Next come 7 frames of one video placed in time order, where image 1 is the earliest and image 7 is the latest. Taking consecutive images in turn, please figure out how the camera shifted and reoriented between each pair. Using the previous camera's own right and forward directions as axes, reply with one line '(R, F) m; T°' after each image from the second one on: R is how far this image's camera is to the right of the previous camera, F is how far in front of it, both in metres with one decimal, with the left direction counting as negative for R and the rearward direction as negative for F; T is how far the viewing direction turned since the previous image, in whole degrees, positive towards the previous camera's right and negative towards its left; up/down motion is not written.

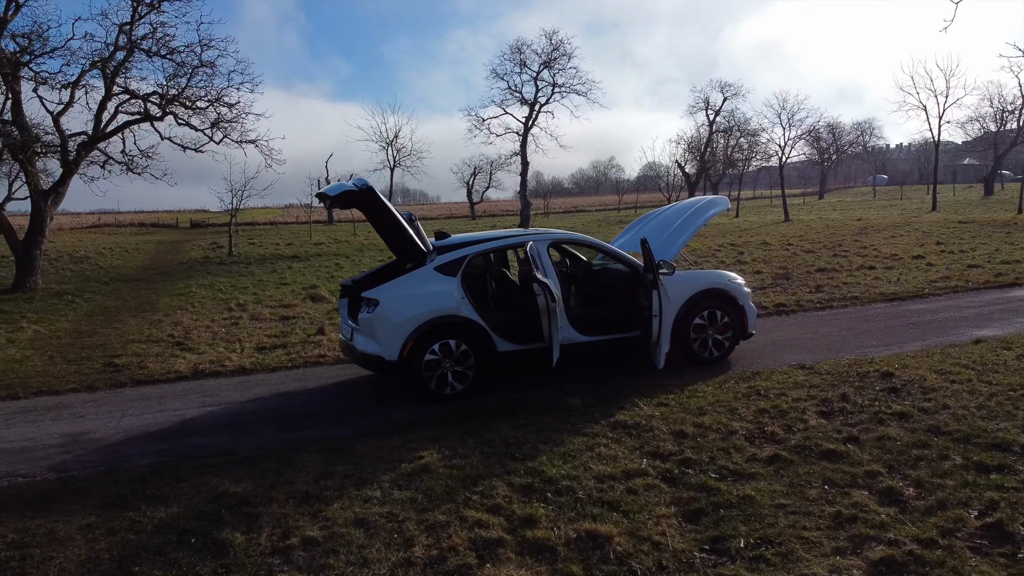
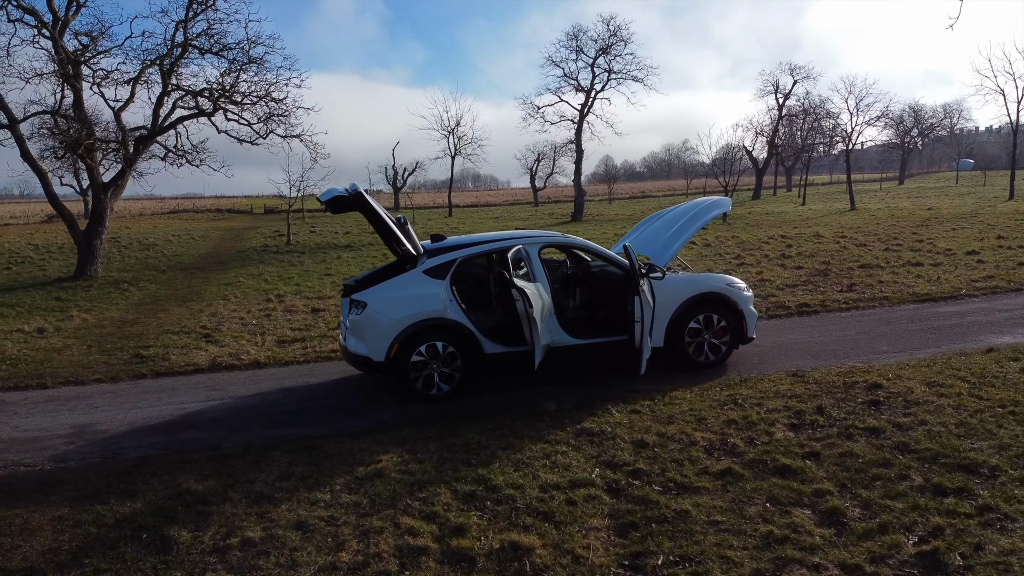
(+0.7, -0.1) m; -5°
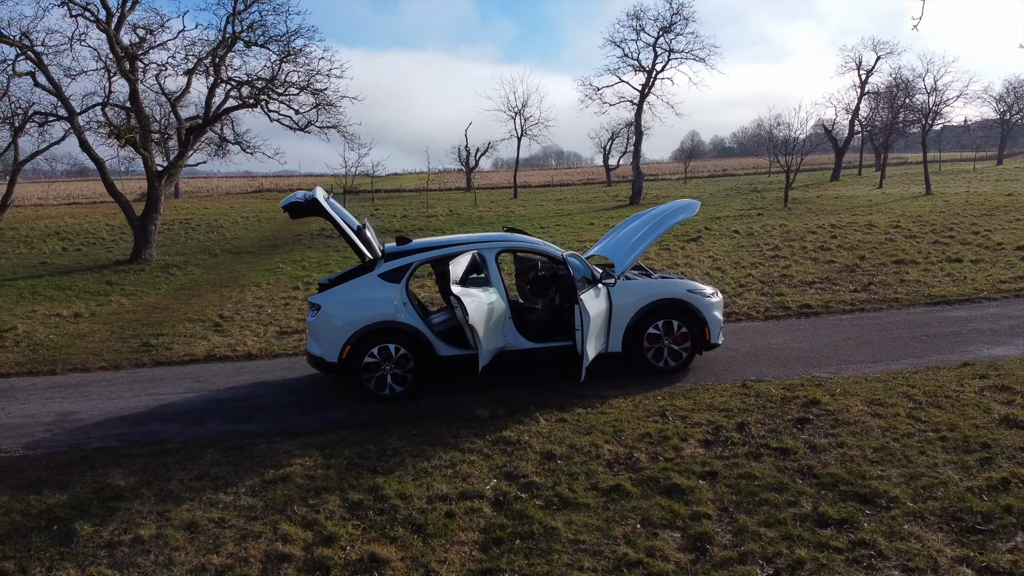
(+1.1, -0.1) m; -6°
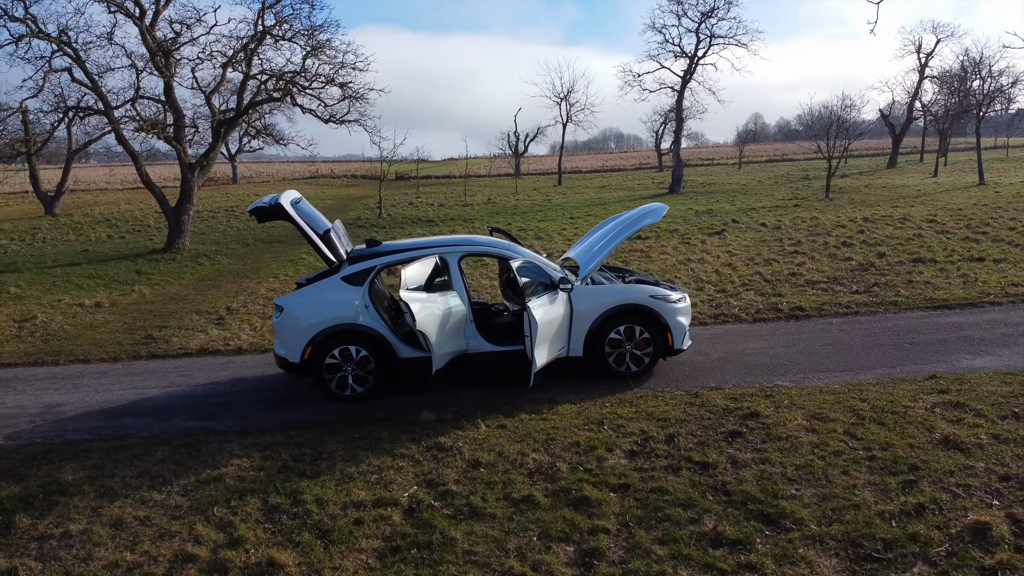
(+0.9, -0.1) m; -5°
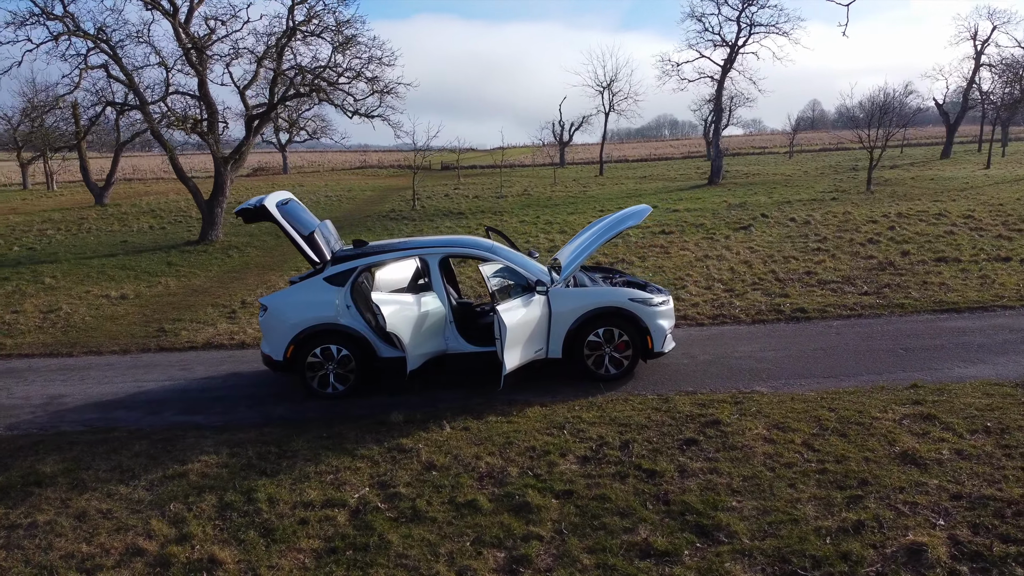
(+0.7, 0.0) m; -4°
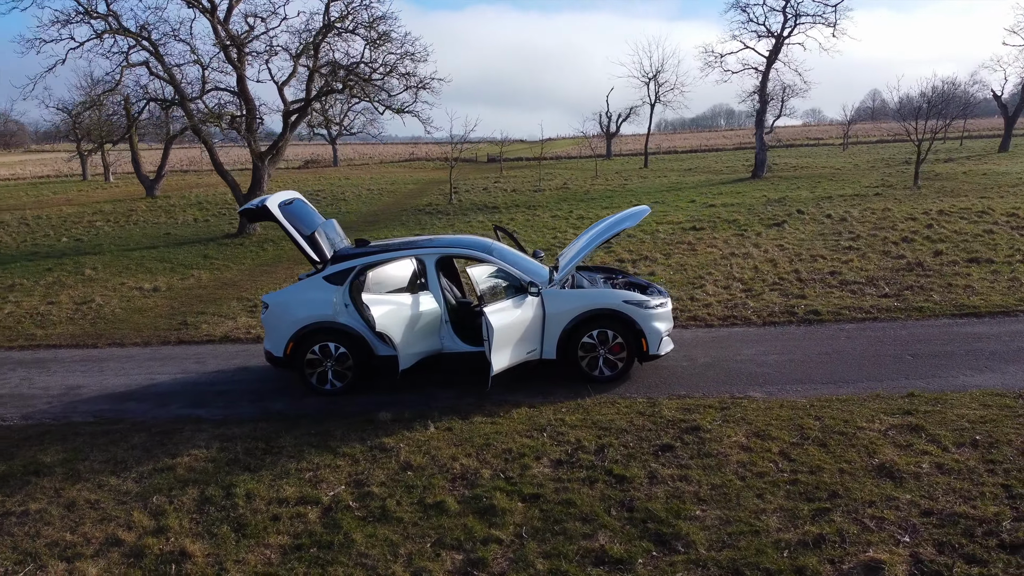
(+0.5, 0.0) m; -4°
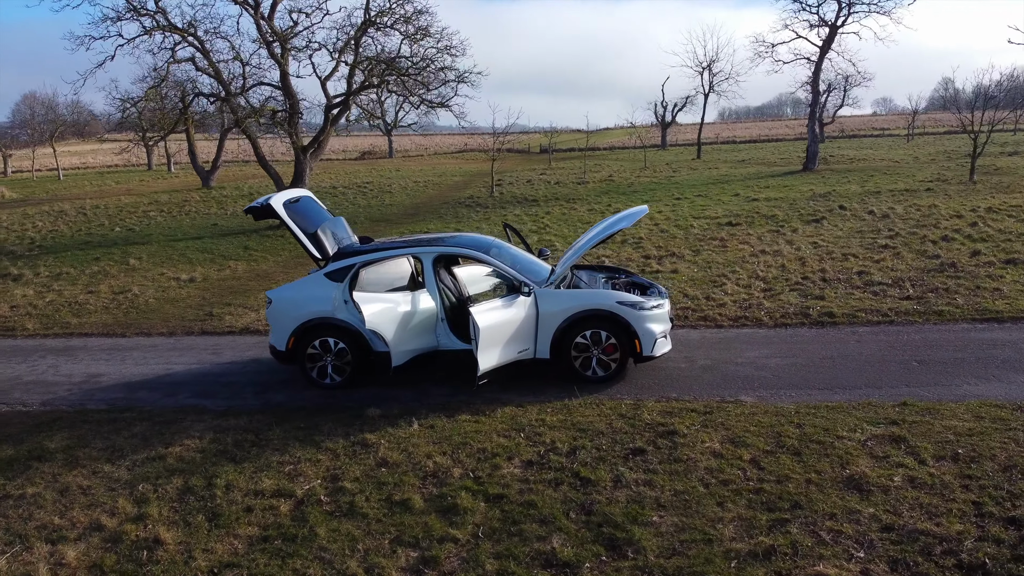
(+0.6, 0.0) m; -4°
